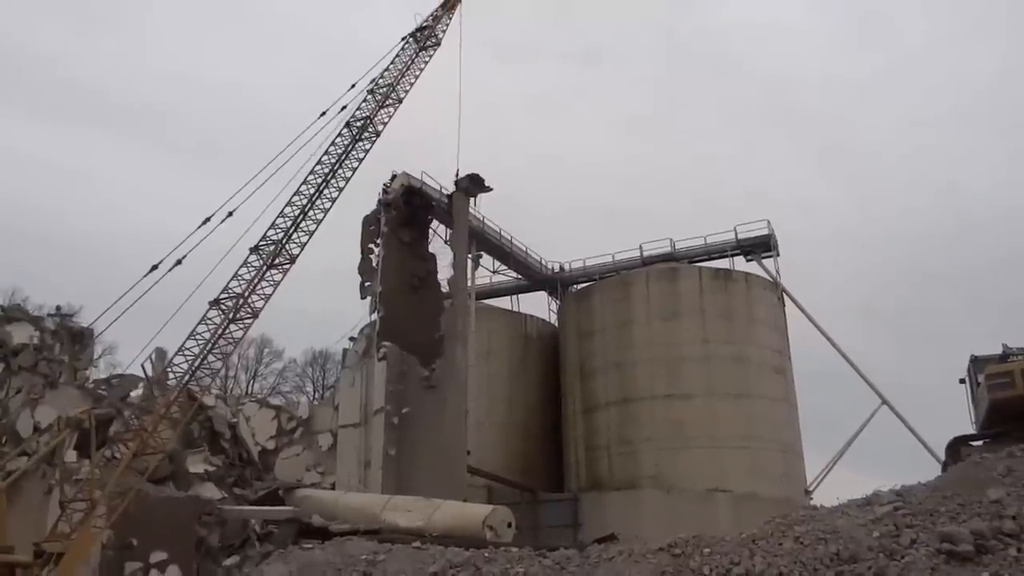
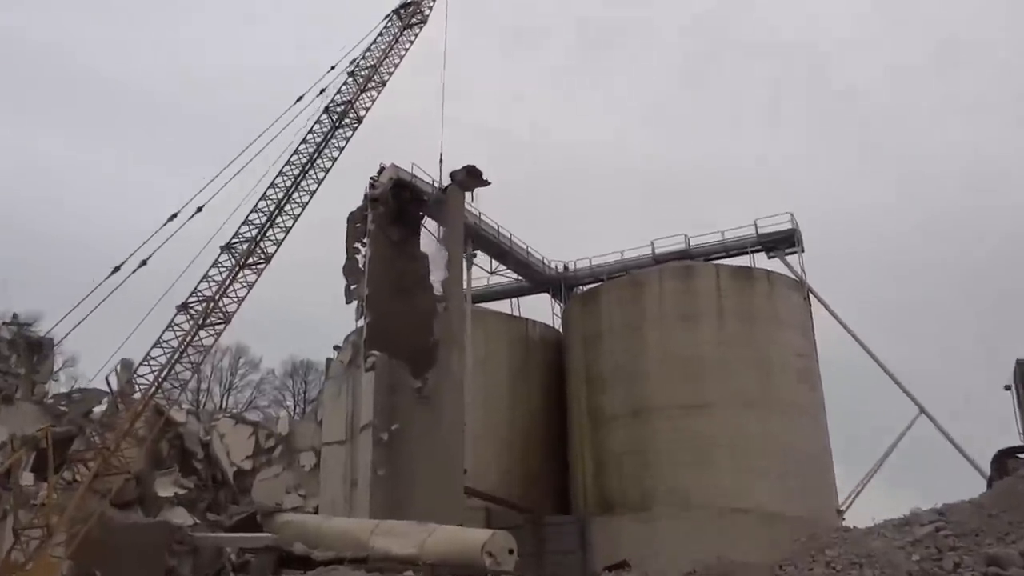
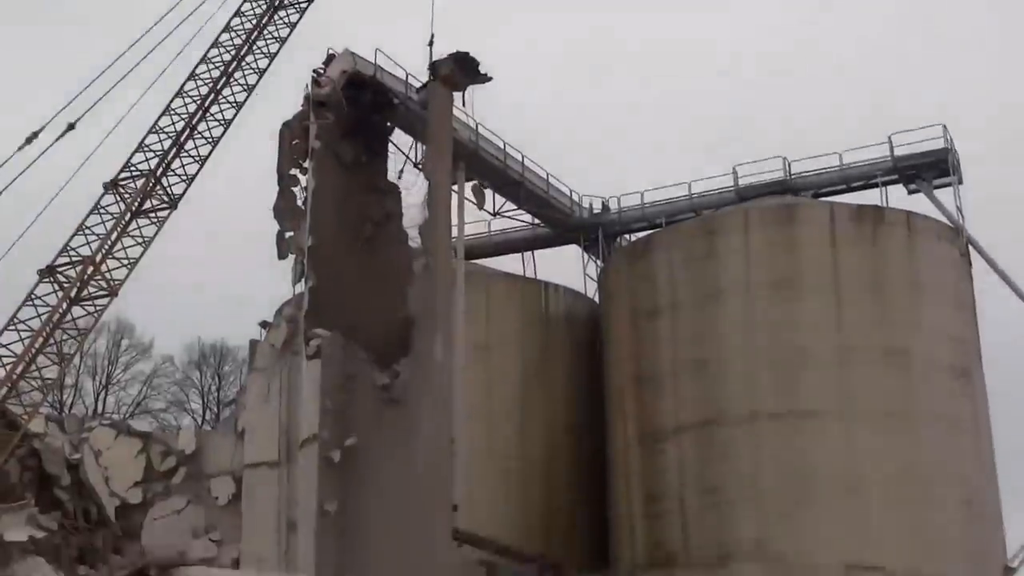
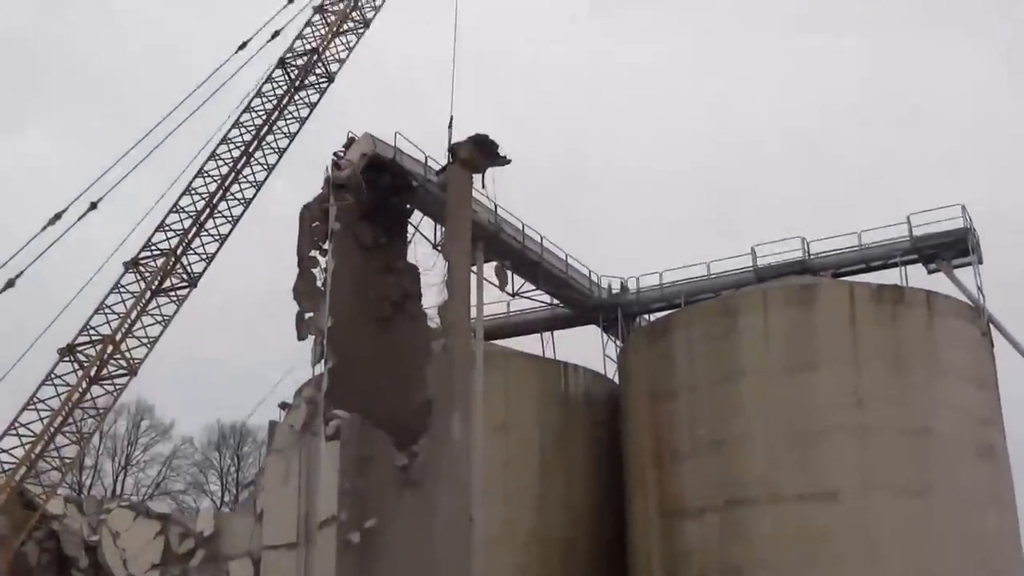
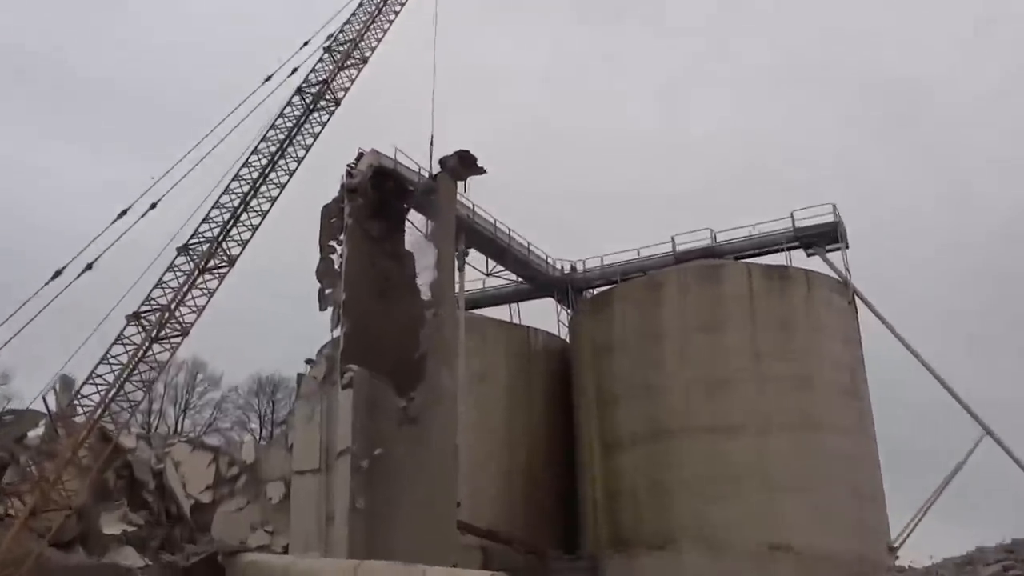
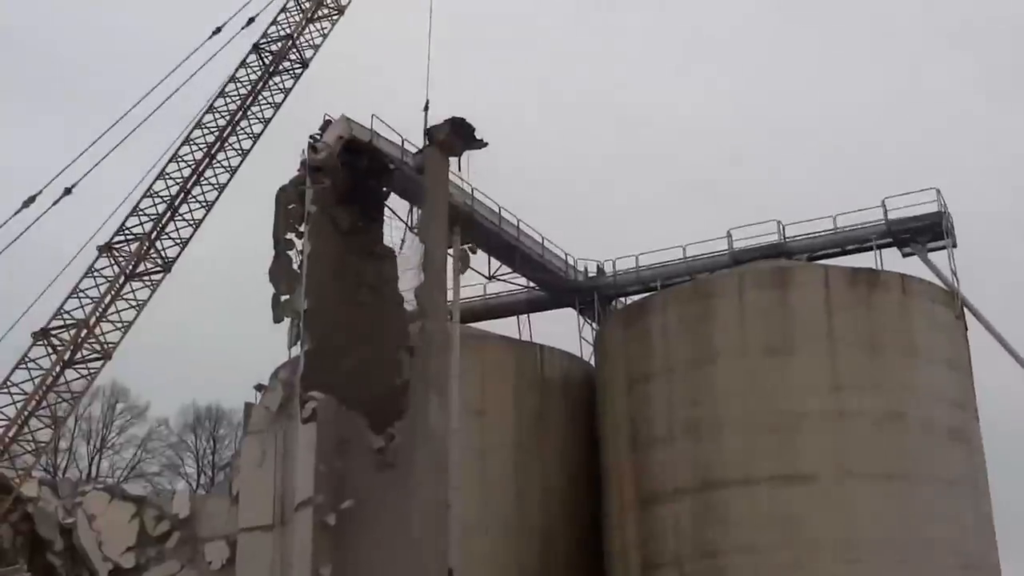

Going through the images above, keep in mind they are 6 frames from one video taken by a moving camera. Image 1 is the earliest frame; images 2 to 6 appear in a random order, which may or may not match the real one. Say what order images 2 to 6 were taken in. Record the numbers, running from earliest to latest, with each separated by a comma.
2, 5, 6, 3, 4
